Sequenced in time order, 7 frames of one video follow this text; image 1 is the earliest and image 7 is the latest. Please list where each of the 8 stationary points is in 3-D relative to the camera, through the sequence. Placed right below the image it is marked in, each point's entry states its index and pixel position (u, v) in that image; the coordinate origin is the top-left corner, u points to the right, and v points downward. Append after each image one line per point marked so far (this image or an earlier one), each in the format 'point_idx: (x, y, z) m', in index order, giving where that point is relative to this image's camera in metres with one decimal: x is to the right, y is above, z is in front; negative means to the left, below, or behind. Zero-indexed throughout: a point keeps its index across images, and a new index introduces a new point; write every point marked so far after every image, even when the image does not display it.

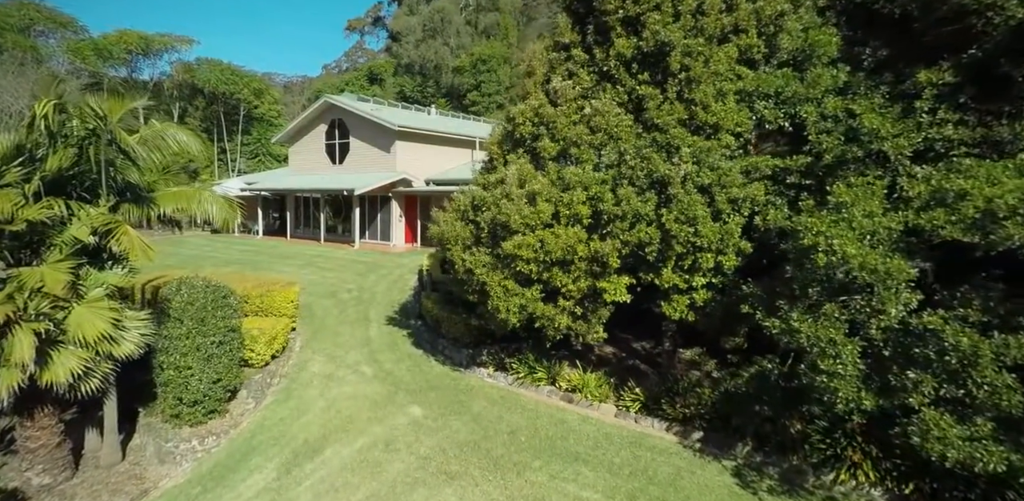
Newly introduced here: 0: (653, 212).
0: (+1.9, +0.5, +7.8) m
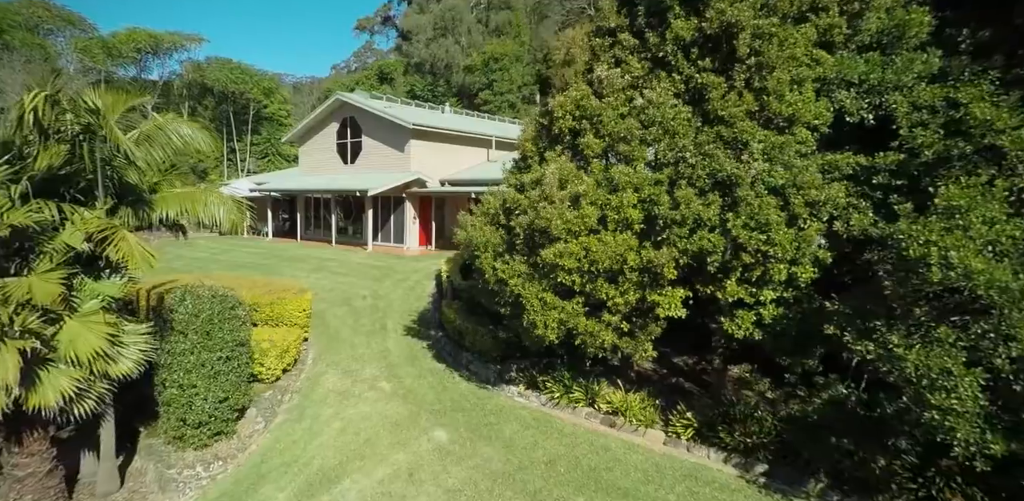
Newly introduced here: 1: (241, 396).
0: (+2.4, +0.4, +6.9) m
1: (-4.6, -2.5, +9.9) m
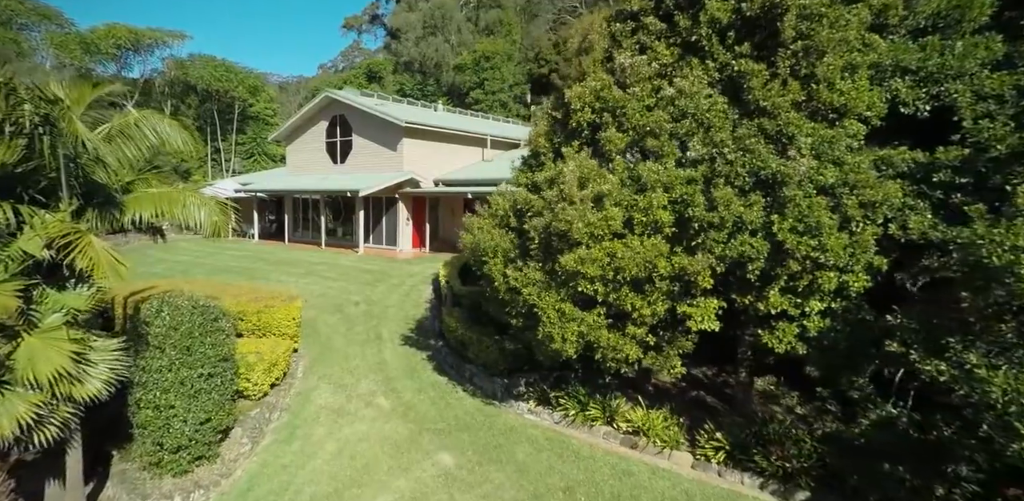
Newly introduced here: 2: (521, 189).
0: (+2.6, +0.3, +6.1) m
1: (-4.5, -2.6, +9.0) m
2: (+0.1, +0.9, +8.4) m
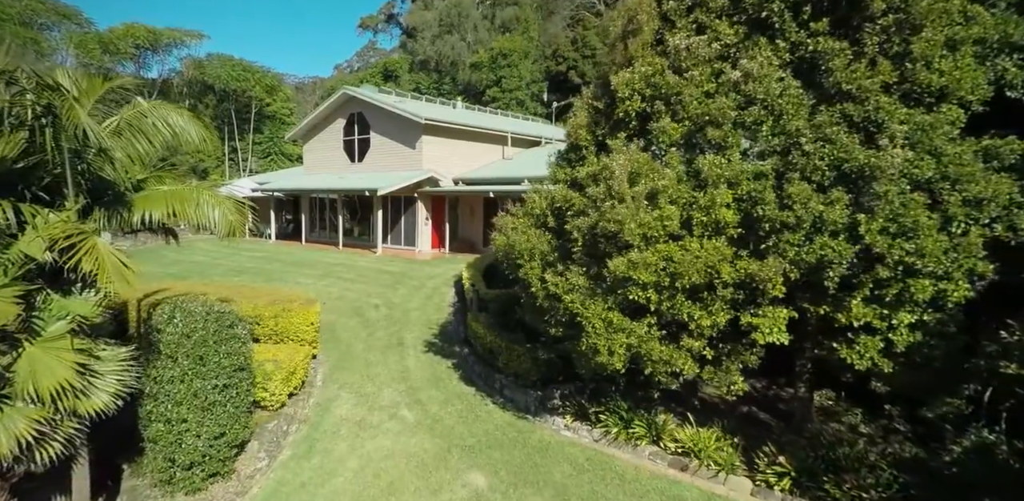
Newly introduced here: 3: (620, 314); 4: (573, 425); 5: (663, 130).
0: (+3.1, +0.3, +5.4) m
1: (-3.9, -2.6, +8.4) m
2: (+0.6, +0.8, +7.7) m
3: (+1.2, -0.7, +6.7) m
4: (+0.9, -2.5, +8.5) m
5: (+1.7, +1.3, +6.5) m
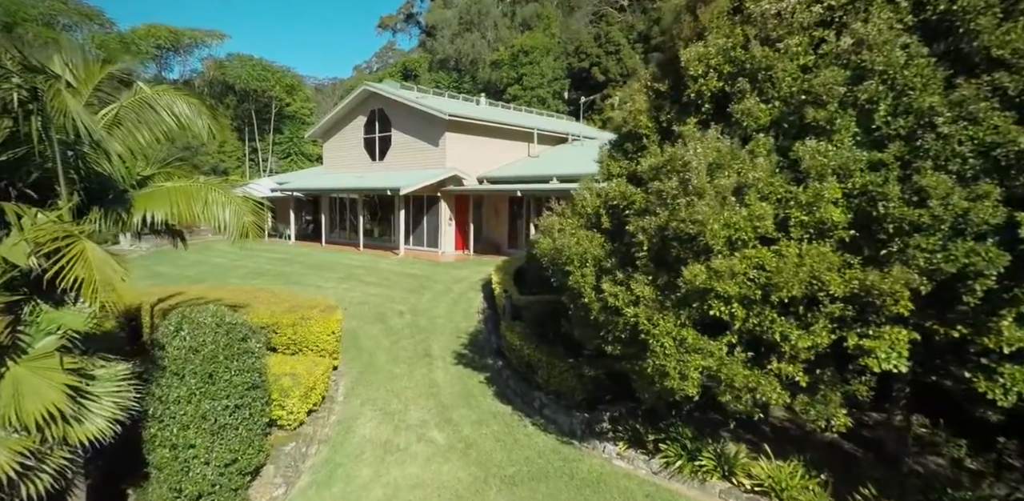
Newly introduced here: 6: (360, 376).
0: (+3.6, +0.2, +4.3) m
1: (-3.4, -2.6, +7.5) m
2: (+1.2, +0.8, +6.7) m
3: (+1.8, -0.8, +5.6) m
4: (+1.5, -2.6, +7.5) m
5: (+2.2, +1.3, +5.4) m
6: (-2.8, -2.3, +10.5) m
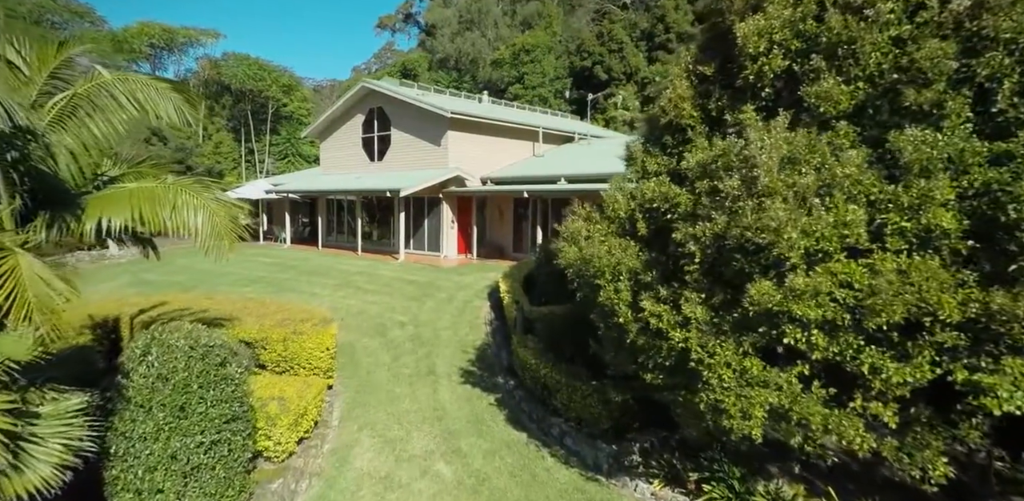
0: (+3.8, +0.2, +3.3) m
1: (-3.1, -2.8, +6.6) m
2: (+1.4, +0.7, +5.7) m
3: (+2.0, -0.9, +4.6) m
4: (+1.7, -2.7, +6.5) m
5: (+2.4, +1.2, +4.5) m
6: (-2.5, -2.4, +9.5) m
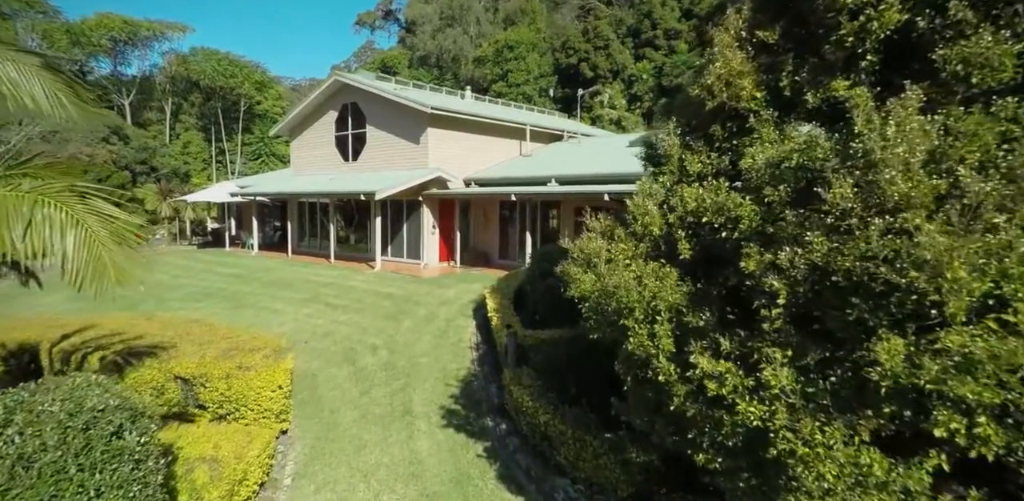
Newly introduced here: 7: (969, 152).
0: (+3.8, 0.0, +1.9) m
1: (-3.2, -3.0, +4.9) m
2: (+1.4, +0.5, +4.2) m
3: (+2.0, -1.1, +3.1) m
4: (+1.7, -2.9, +5.0) m
5: (+2.4, +1.0, +3.0) m
6: (-2.7, -2.6, +7.9) m
7: (+2.2, +0.5, +2.8) m
